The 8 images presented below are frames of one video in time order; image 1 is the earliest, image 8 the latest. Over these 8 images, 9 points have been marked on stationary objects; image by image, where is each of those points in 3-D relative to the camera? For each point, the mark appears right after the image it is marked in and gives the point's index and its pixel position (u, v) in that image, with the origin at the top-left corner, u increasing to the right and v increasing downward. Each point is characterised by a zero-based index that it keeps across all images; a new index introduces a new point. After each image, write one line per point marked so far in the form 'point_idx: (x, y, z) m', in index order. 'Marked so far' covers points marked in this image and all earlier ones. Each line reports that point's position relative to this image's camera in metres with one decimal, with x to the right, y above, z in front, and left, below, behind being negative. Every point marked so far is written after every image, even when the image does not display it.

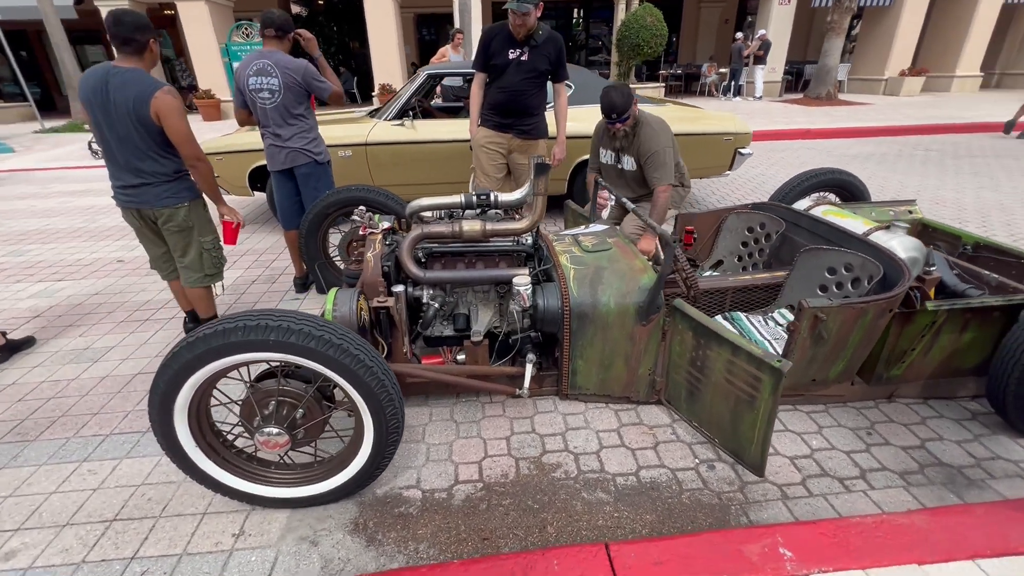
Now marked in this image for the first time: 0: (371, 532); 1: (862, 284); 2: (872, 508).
0: (-0.6, -1.0, +1.9) m
1: (+1.7, 0.0, +2.4) m
2: (+1.5, -0.9, +1.9) m
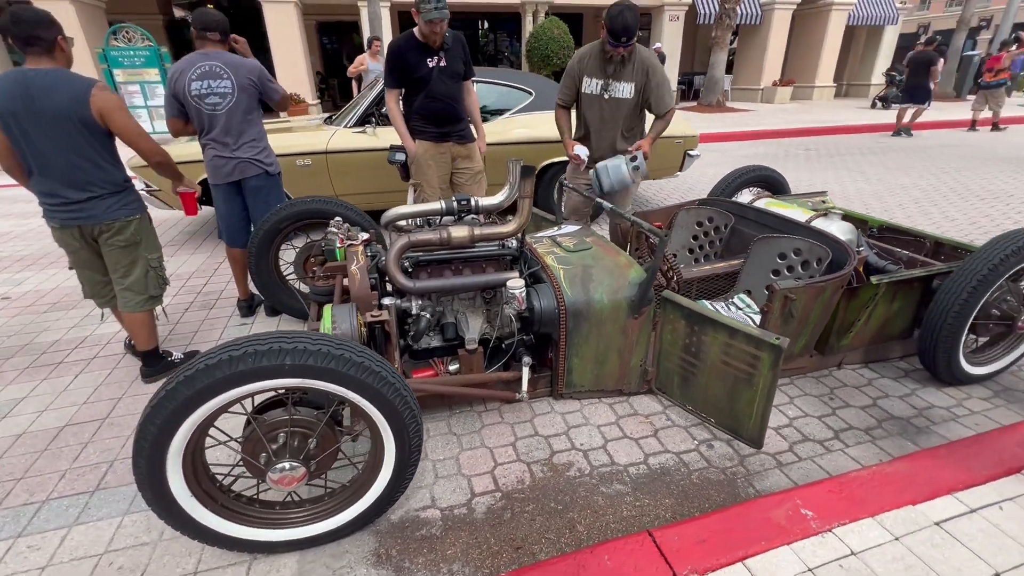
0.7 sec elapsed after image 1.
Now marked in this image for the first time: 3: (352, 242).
0: (-0.4, -1.0, +1.8) m
1: (+1.6, +0.1, +2.6) m
2: (+1.6, -0.8, +2.1) m
3: (-0.8, +0.2, +2.3) m
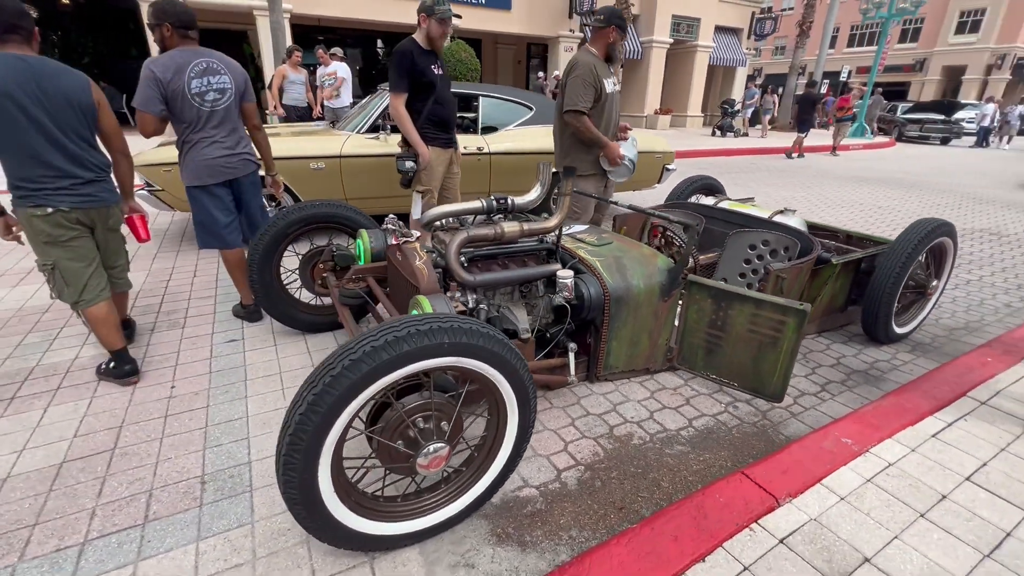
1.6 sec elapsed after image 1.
0: (0.0, -1.0, +1.8) m
1: (+1.8, +0.2, +3.2) m
2: (+1.9, -0.7, +2.6) m
3: (-0.5, +0.2, +2.3) m
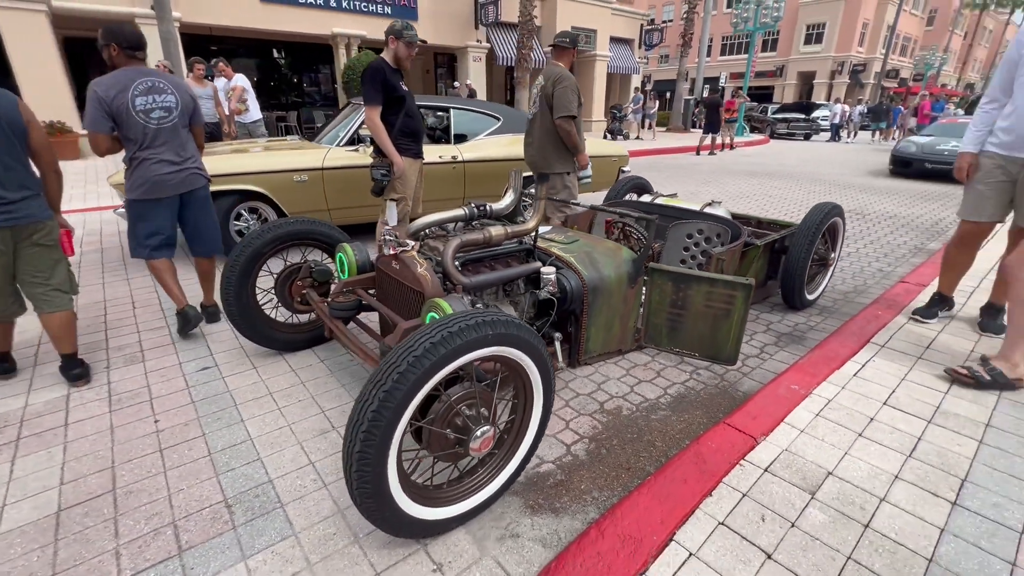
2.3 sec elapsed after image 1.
0: (+0.2, -0.9, +2.0) m
1: (+1.6, +0.4, +3.7) m
2: (+1.8, -0.5, +3.1) m
3: (-0.6, +0.2, +2.4) m
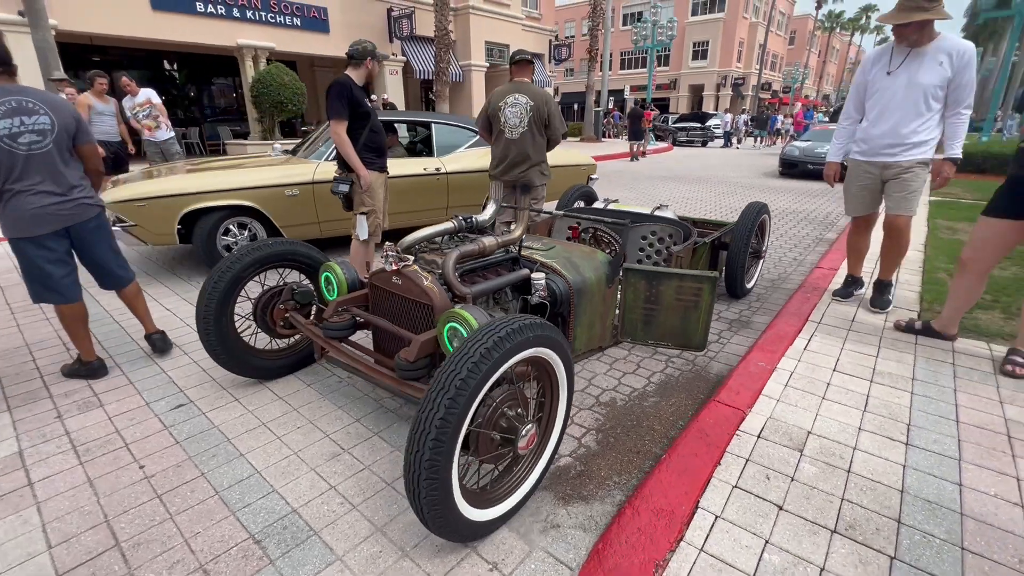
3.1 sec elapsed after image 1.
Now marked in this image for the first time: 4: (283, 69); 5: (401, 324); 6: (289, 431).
0: (+0.3, -0.9, +2.2) m
1: (+1.3, +0.4, +4.0) m
2: (+1.7, -0.4, +3.5) m
3: (-0.6, +0.1, +2.5) m
4: (-6.7, +6.5, +13.9) m
5: (-0.6, -0.2, +2.5) m
6: (-1.2, -0.8, +2.5) m
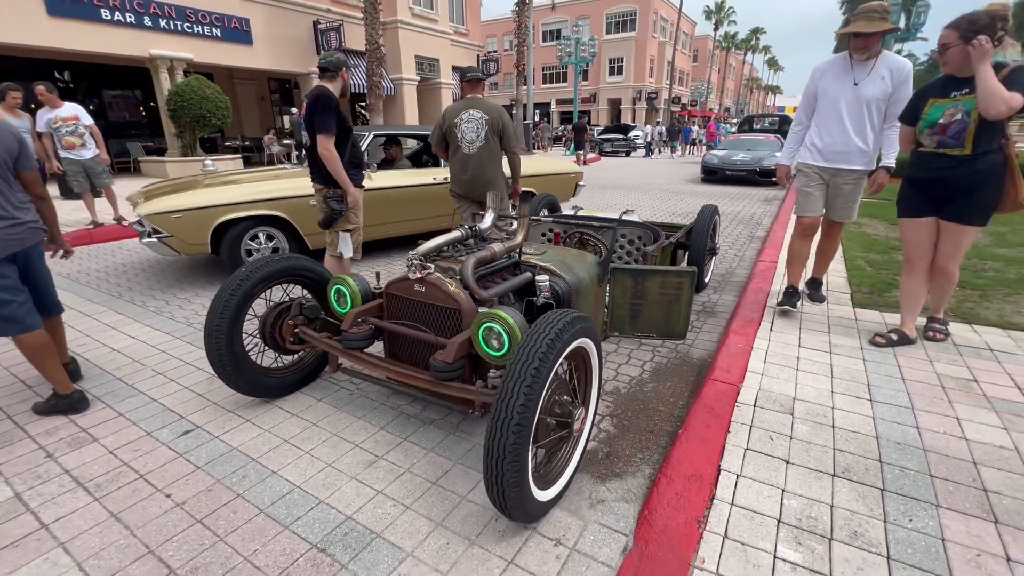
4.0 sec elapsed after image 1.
0: (+0.5, -0.9, +2.4) m
1: (+1.2, +0.4, +4.4) m
2: (+1.7, -0.4, +3.9) m
3: (-0.5, +0.1, +2.6) m
4: (-8.5, +5.7, +13.2) m
5: (-0.5, -0.2, +2.6) m
6: (-1.1, -0.8, +2.5) m
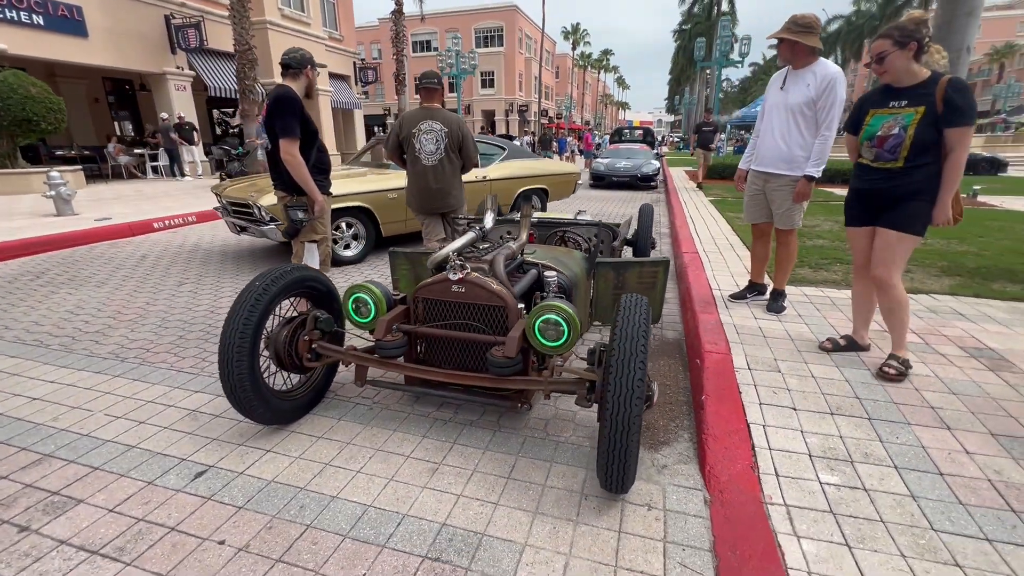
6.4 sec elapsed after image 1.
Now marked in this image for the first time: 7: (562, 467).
0: (+0.8, -0.8, +2.6) m
1: (+0.9, +0.5, +4.7) m
2: (+1.5, -0.3, +4.4) m
3: (-0.3, +0.1, +2.6) m
4: (-11.1, +4.8, +10.9) m
5: (-0.3, -0.2, +2.6) m
6: (-0.7, -0.9, +2.4) m
7: (+0.3, -0.9, +2.4) m
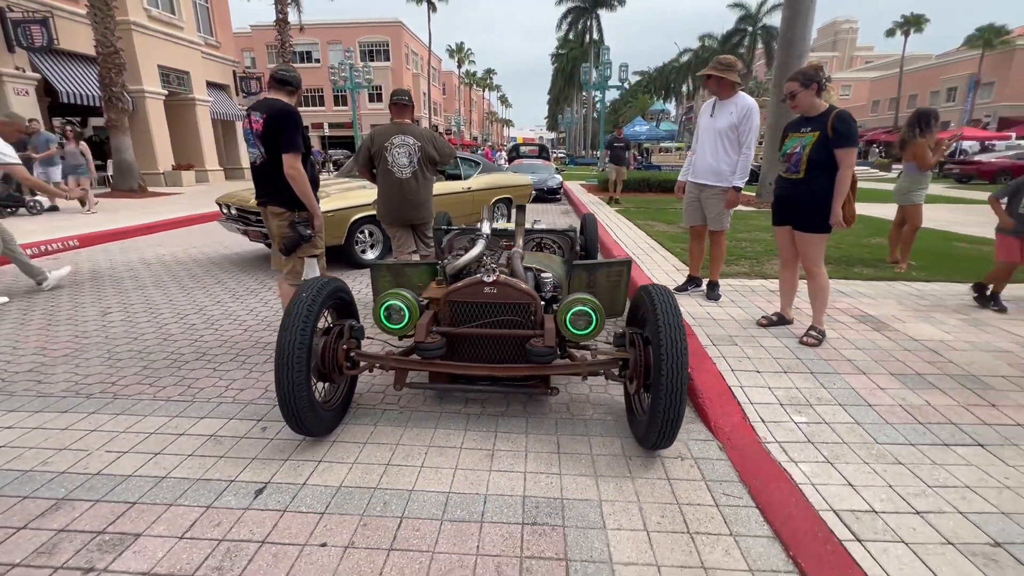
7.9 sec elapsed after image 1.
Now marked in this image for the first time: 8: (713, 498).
0: (+1.0, -0.8, +3.1) m
1: (+0.5, +0.5, +5.2) m
2: (+1.2, -0.2, +5.0) m
3: (-0.1, +0.1, +2.8) m
4: (-12.8, +3.9, +8.7) m
5: (-0.1, -0.2, +2.8) m
6: (-0.5, -0.9, +2.5) m
7: (+0.5, -0.9, +2.7) m
8: (+1.0, -1.0, +2.3) m
